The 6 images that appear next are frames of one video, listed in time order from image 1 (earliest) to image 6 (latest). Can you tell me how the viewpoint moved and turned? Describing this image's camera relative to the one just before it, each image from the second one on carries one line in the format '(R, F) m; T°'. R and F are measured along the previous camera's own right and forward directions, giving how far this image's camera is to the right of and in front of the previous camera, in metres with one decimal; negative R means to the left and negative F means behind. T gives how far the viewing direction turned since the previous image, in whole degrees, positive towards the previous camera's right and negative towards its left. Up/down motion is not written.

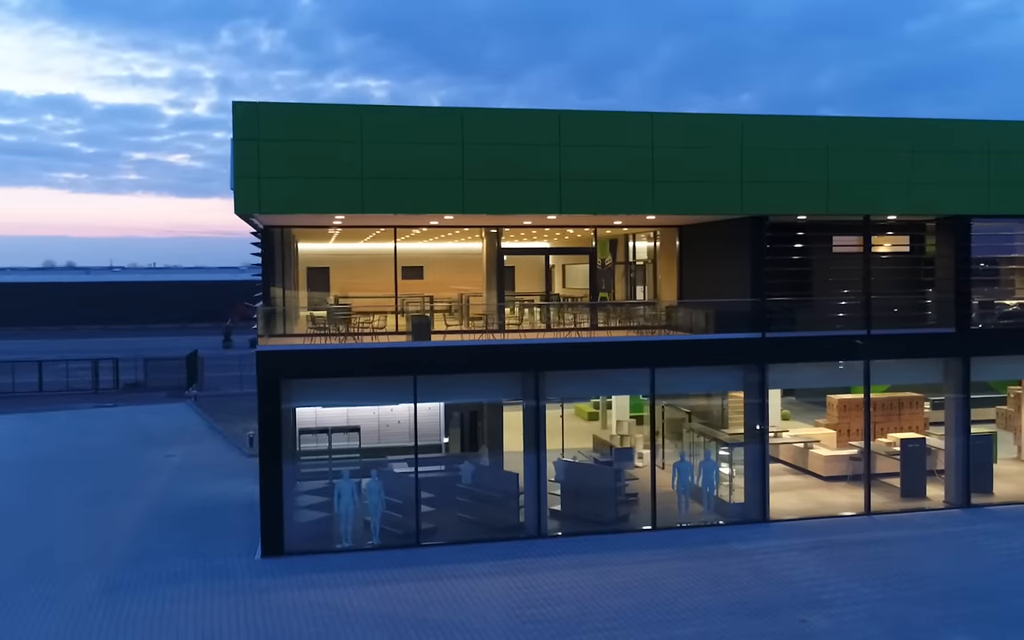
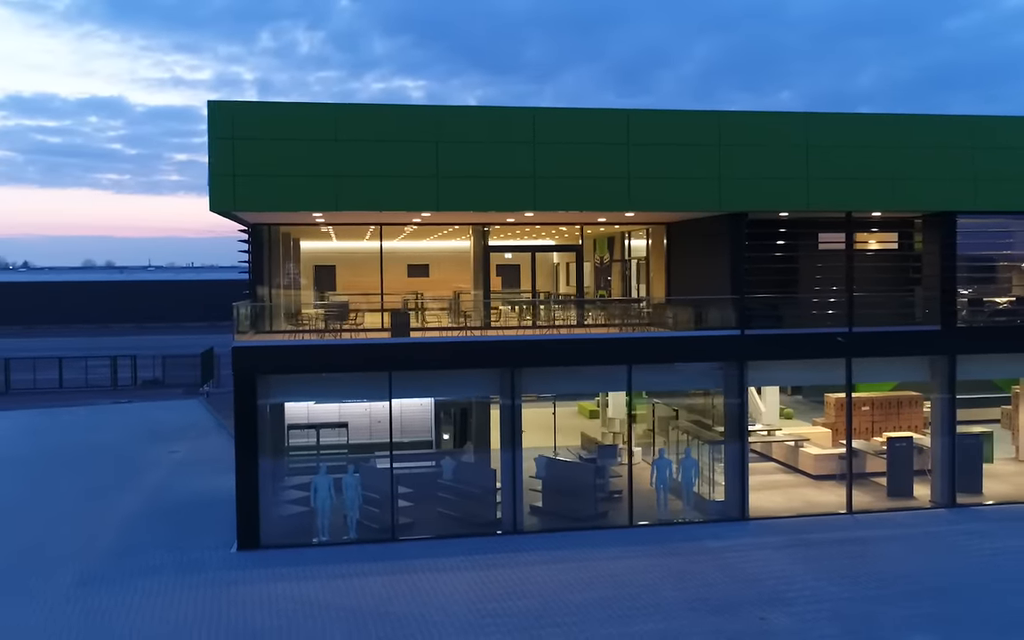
(+0.8, -0.1) m; -2°
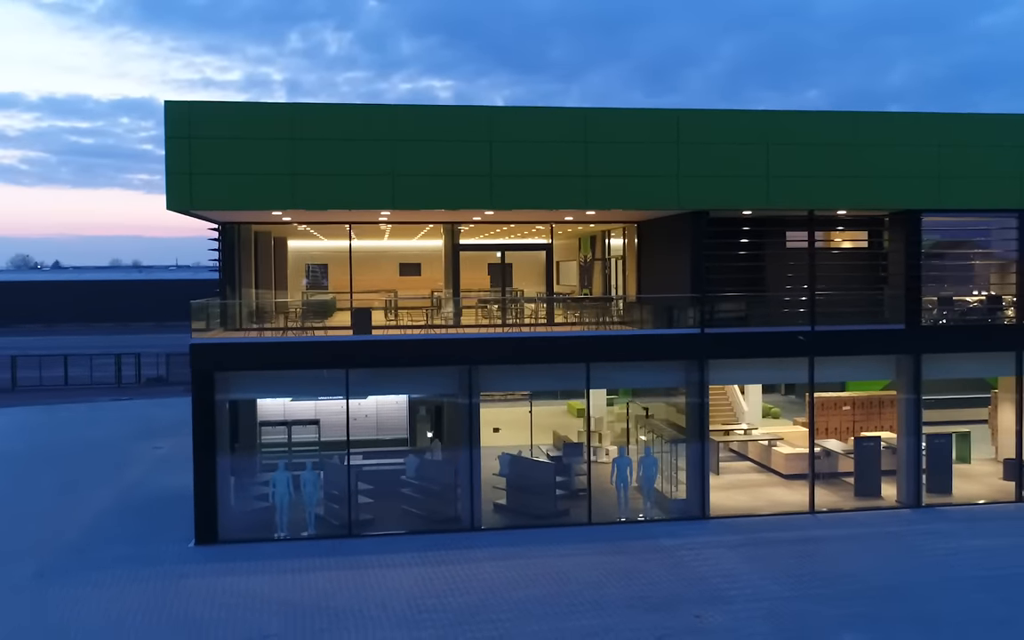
(+0.9, 0.0) m; -1°
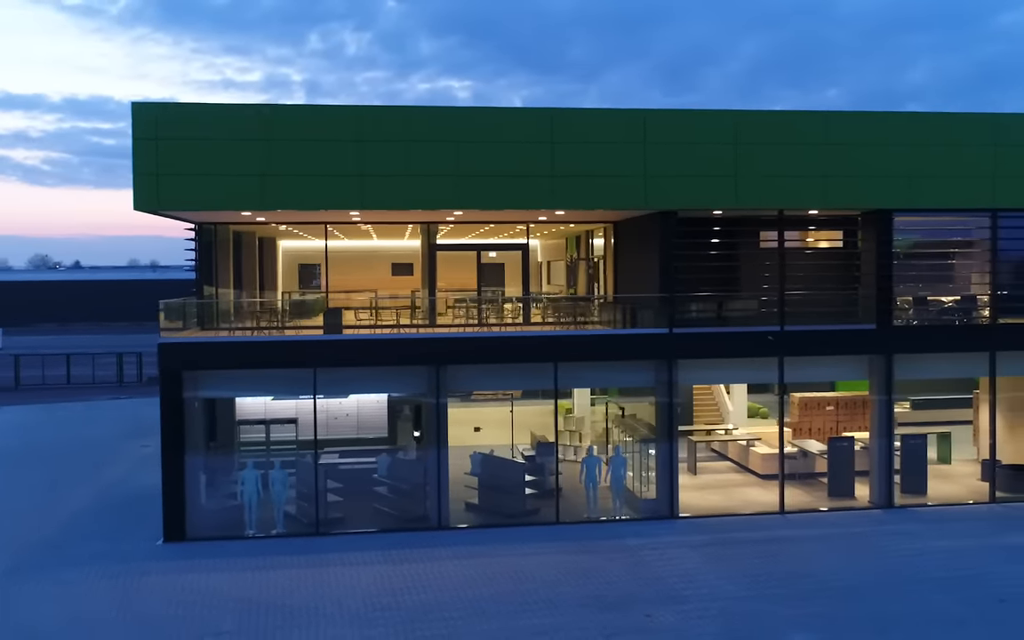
(+0.7, 0.0) m; -1°
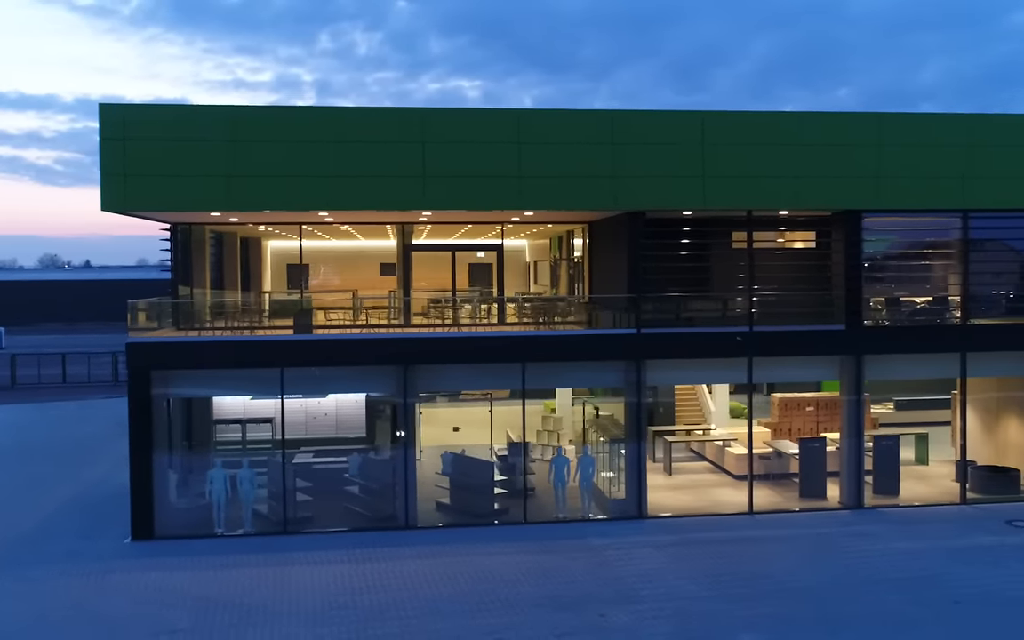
(+0.6, 0.0) m; 0°
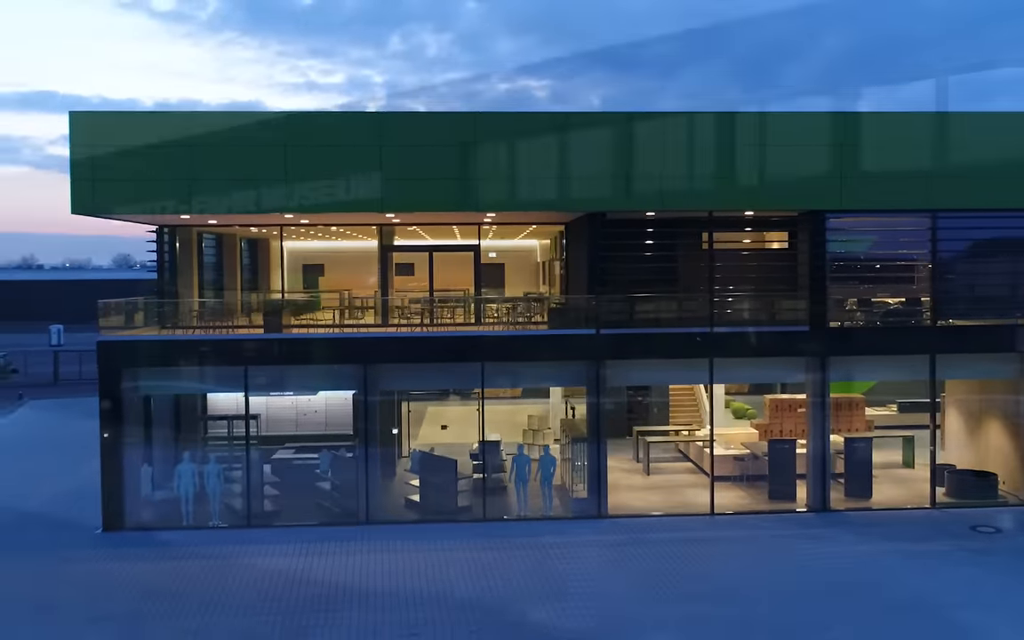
(+1.5, -0.1) m; -3°
